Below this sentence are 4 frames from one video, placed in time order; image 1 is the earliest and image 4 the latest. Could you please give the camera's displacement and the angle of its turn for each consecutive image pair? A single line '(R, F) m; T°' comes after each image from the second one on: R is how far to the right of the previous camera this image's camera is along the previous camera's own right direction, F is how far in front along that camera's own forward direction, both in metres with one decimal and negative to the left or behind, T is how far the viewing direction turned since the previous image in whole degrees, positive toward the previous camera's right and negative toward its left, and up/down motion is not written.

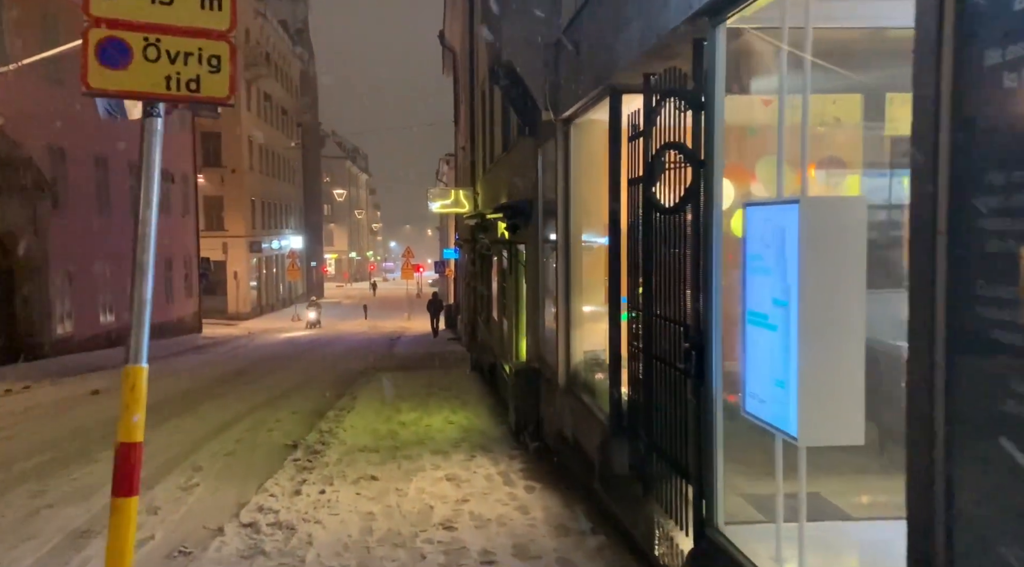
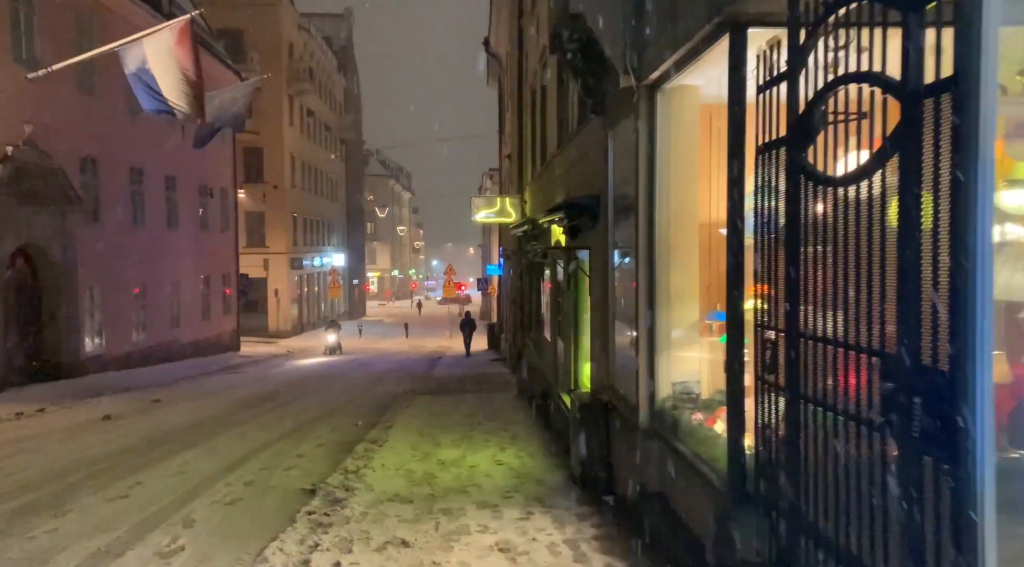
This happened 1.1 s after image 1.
(-0.2, +1.8) m; -3°
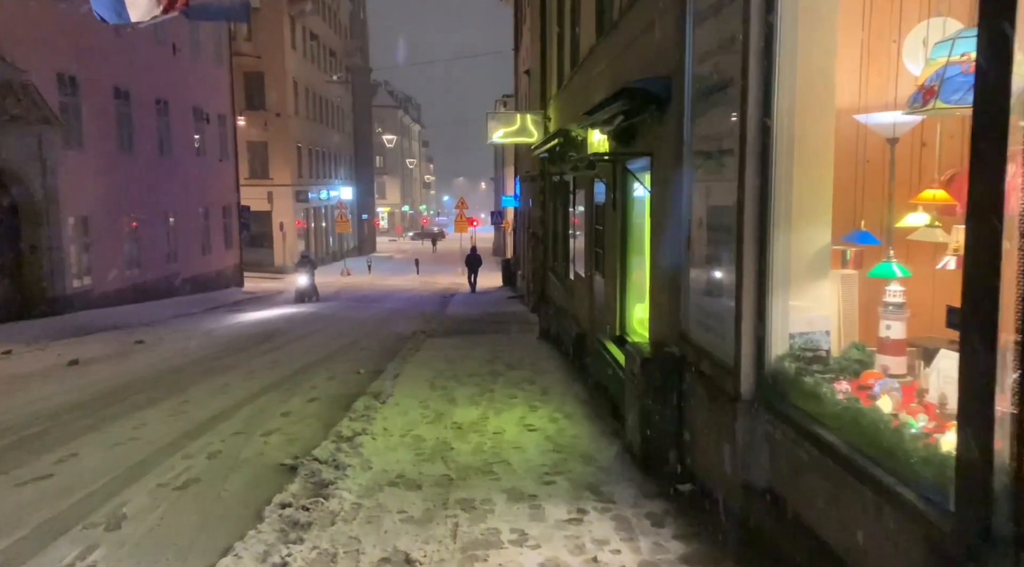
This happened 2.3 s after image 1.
(-0.2, +2.1) m; -1°
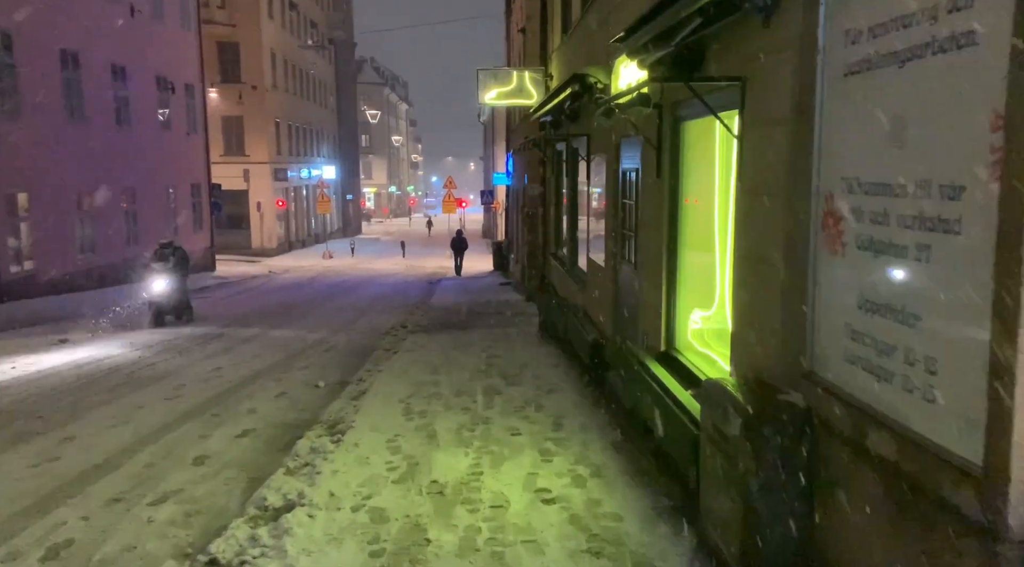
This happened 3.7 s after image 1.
(-0.1, +2.5) m; +1°
